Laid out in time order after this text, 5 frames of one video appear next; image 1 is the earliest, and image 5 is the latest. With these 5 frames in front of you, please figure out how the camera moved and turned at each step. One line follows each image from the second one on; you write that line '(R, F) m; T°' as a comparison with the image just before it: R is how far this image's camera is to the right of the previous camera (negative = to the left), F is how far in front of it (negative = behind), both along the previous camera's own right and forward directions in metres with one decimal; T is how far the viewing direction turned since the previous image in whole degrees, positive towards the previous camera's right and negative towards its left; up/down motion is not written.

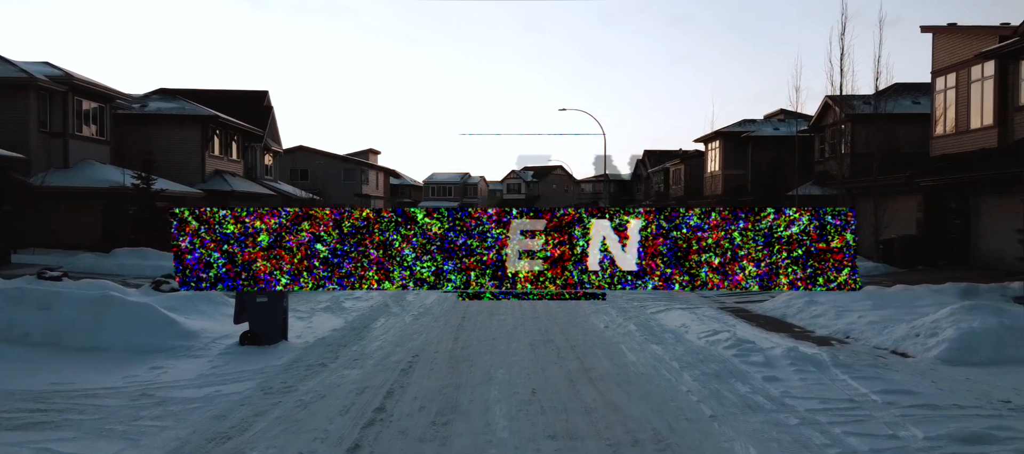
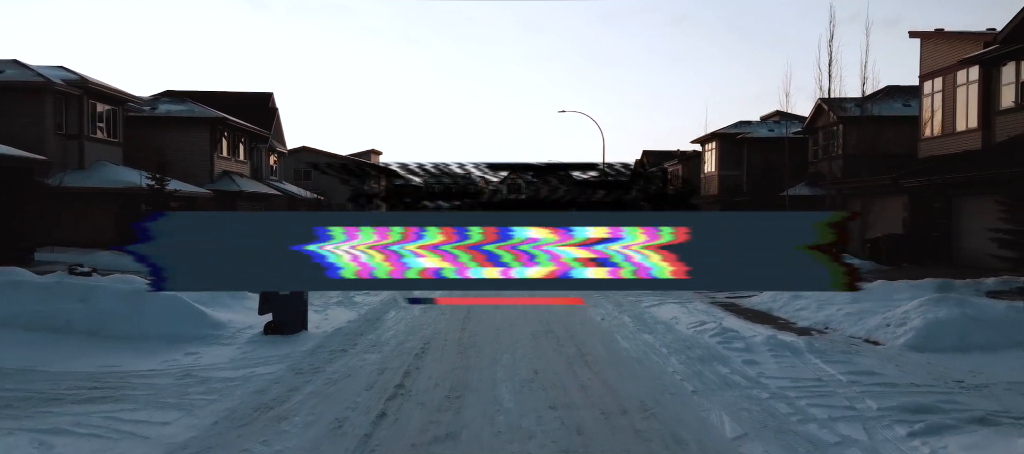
(0.0, -0.5) m; 0°
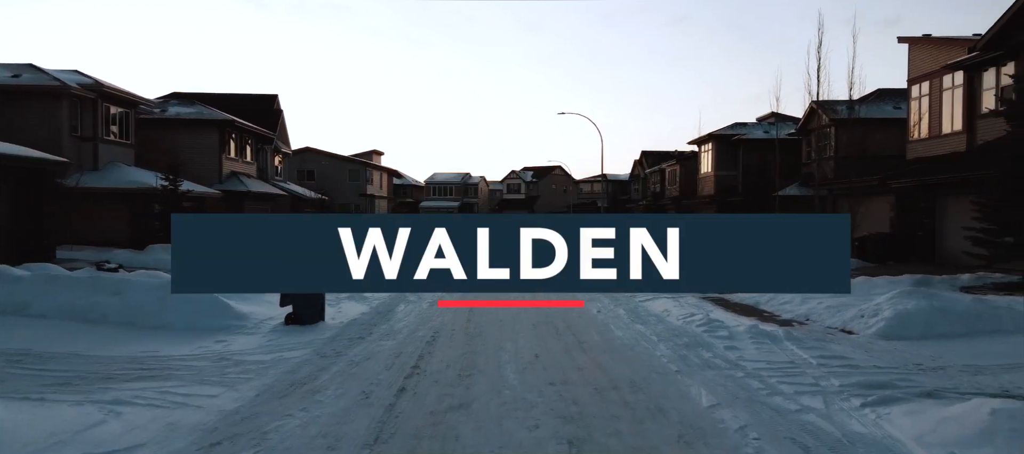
(0.0, -0.5) m; 0°
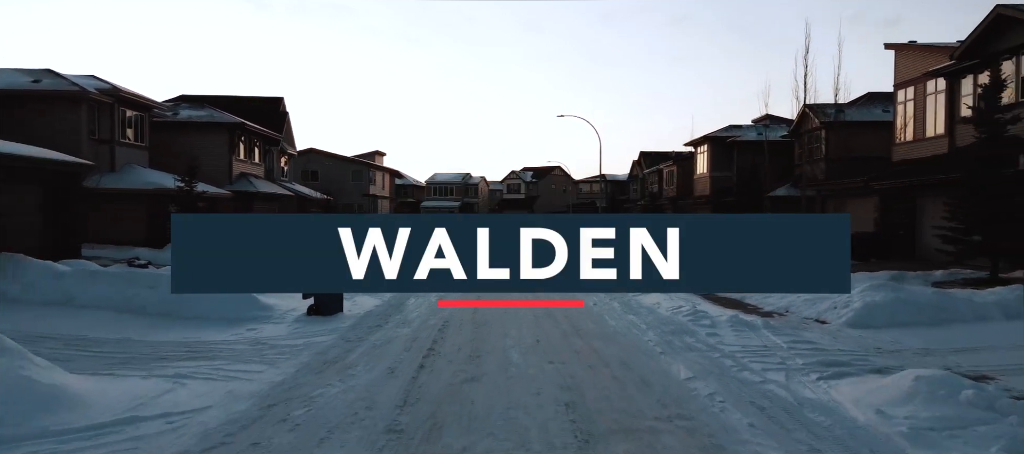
(0.0, -0.6) m; 0°
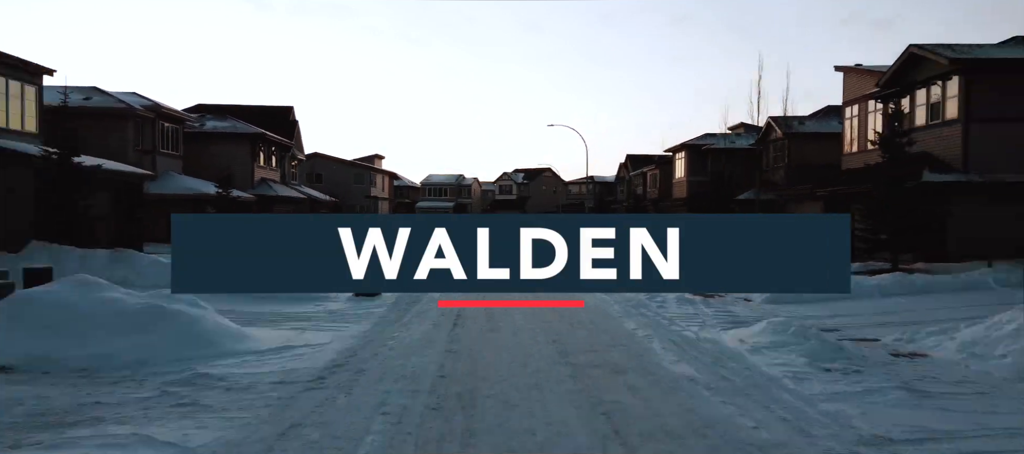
(-0.1, -2.1) m; +1°
